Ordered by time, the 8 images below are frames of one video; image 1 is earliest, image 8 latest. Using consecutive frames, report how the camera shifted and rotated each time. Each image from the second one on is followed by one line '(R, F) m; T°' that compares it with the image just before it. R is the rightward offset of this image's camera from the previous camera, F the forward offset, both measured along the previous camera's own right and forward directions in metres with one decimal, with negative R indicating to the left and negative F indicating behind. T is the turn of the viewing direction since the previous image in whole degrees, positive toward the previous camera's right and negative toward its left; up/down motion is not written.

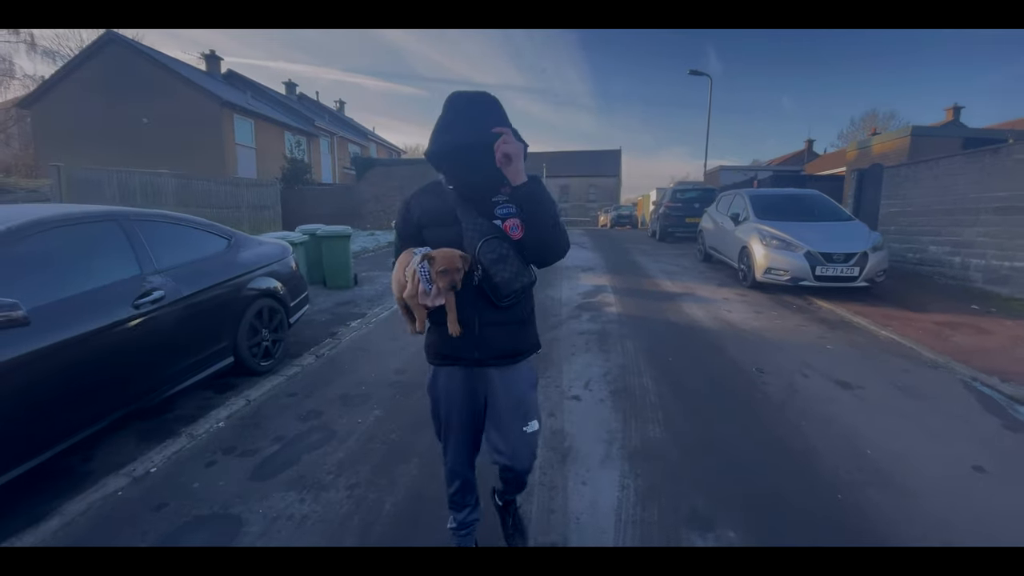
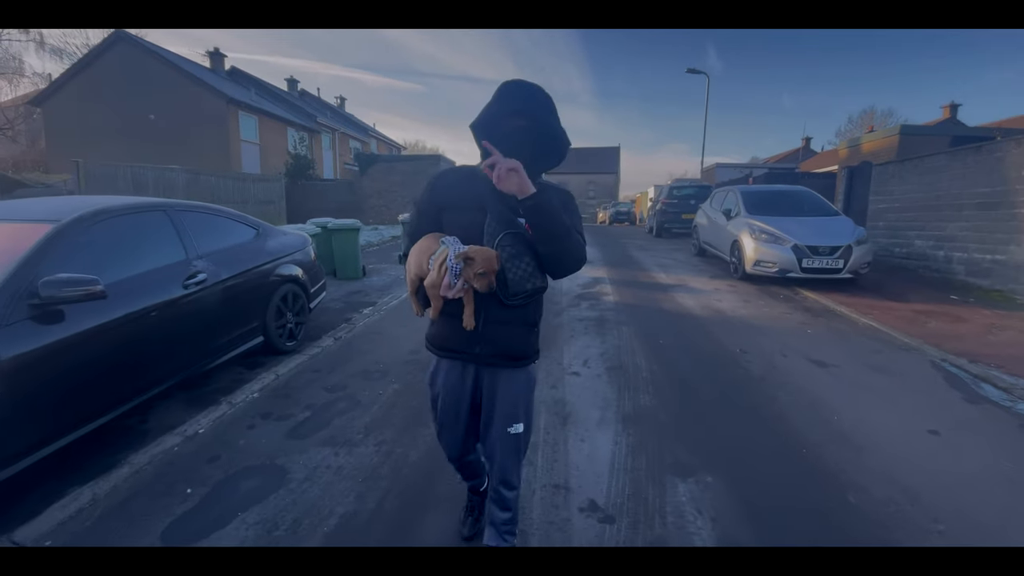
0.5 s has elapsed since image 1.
(-0.1, -0.4) m; 0°
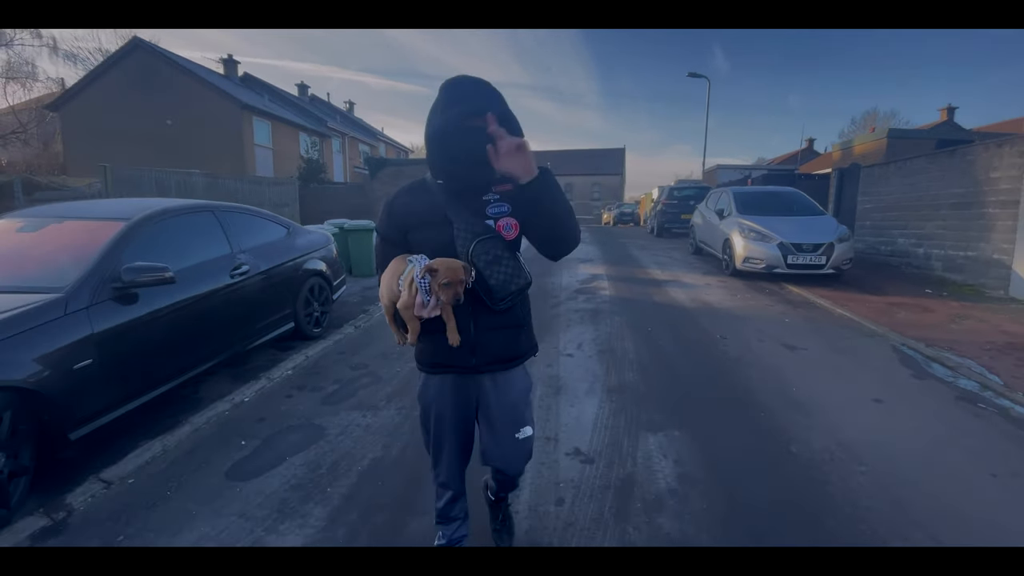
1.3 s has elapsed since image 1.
(0.0, -0.5) m; -1°
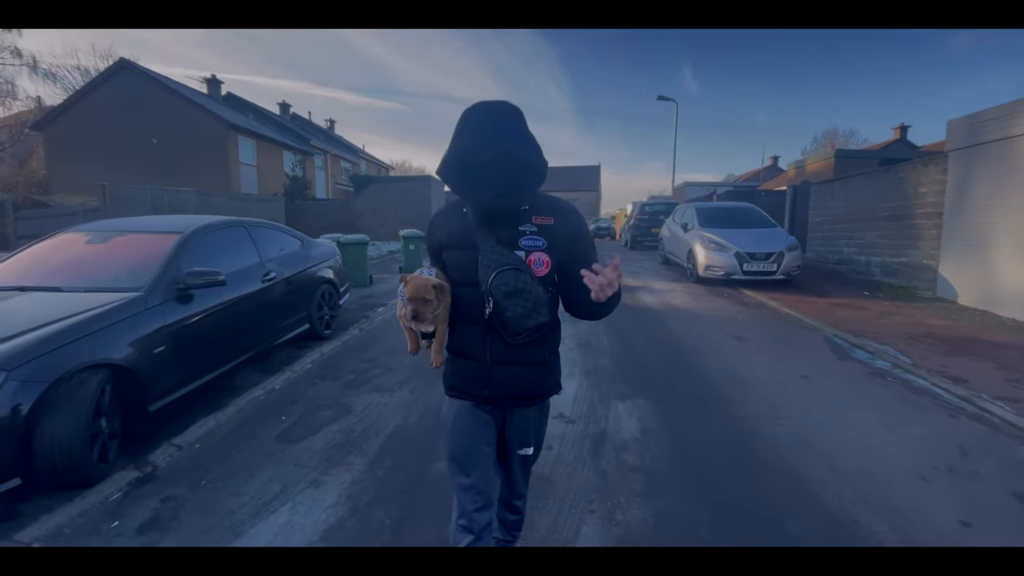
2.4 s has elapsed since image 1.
(-0.1, -0.8) m; +2°
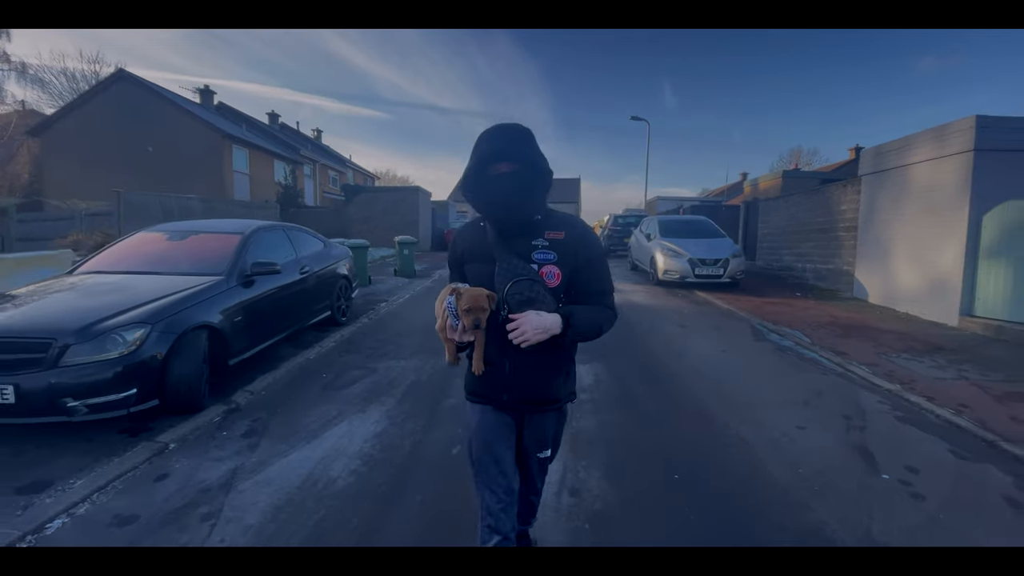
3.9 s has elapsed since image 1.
(-0.1, -1.3) m; +2°
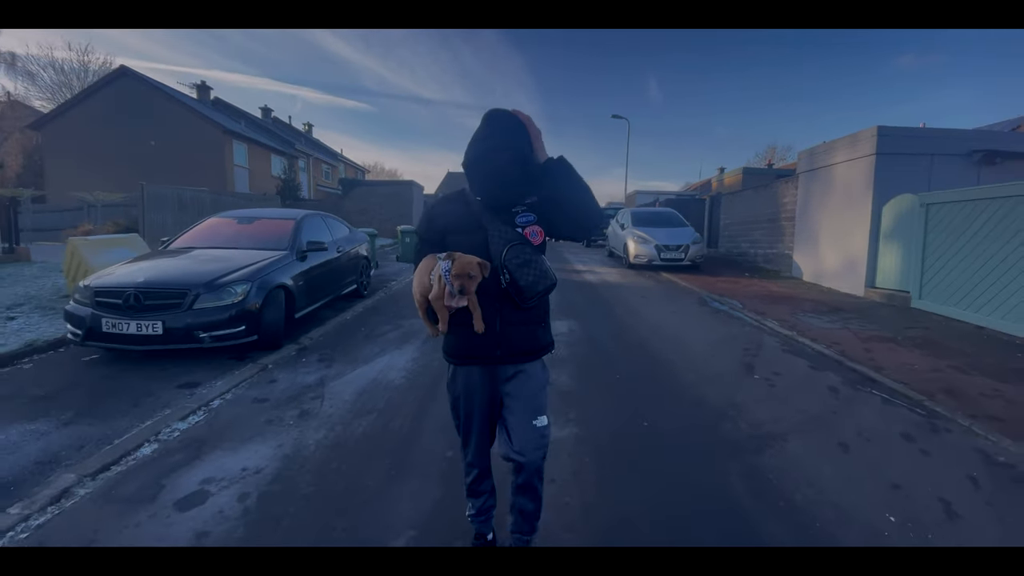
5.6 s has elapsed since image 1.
(-0.1, -1.6) m; +2°
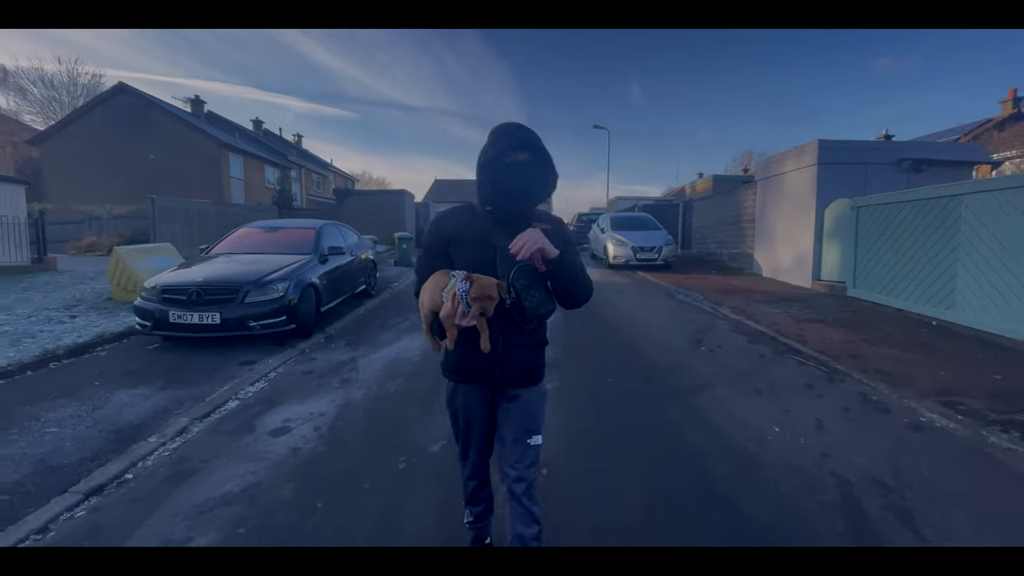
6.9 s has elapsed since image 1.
(-0.1, -1.1) m; +1°
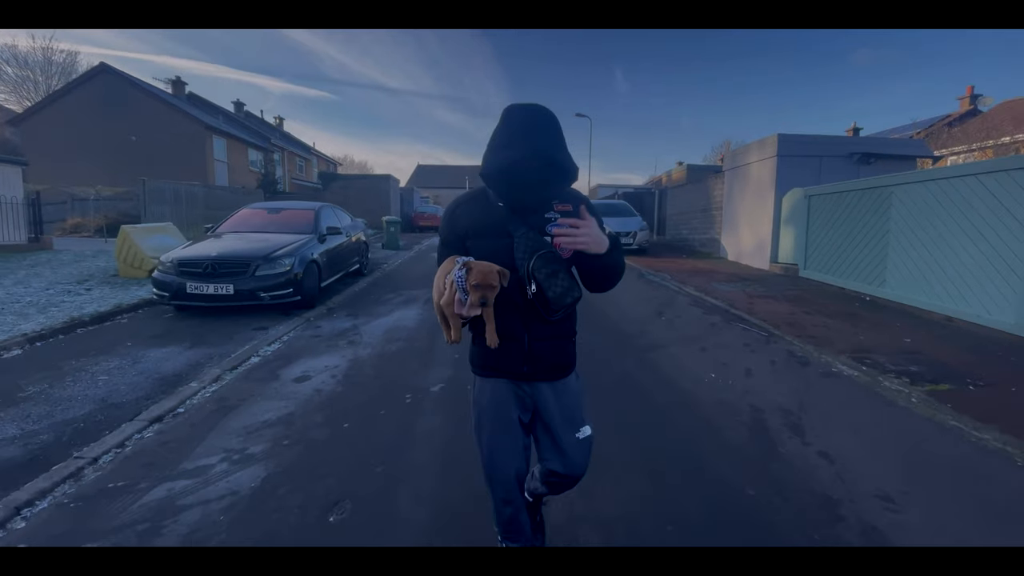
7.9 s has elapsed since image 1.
(0.0, -0.8) m; +2°
